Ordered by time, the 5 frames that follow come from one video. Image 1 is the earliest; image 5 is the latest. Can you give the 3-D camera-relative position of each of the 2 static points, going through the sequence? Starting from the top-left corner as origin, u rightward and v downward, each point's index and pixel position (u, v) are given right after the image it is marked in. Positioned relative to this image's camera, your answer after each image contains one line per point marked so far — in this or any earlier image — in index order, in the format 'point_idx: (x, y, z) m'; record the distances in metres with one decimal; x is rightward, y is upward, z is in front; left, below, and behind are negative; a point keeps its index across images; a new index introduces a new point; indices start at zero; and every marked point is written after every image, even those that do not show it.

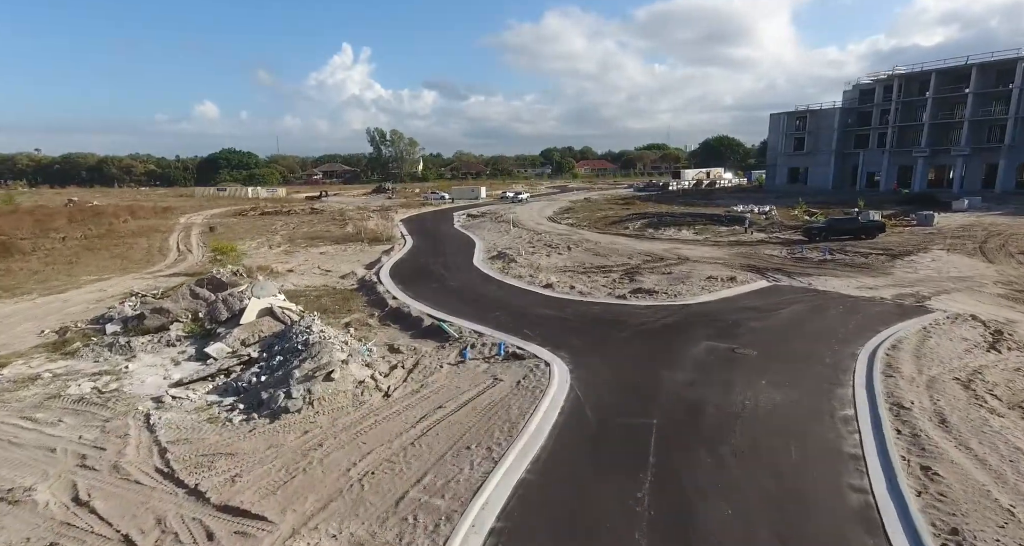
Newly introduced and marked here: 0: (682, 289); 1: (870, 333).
0: (+5.3, -0.5, +16.7) m
1: (+7.8, -1.3, +11.6) m
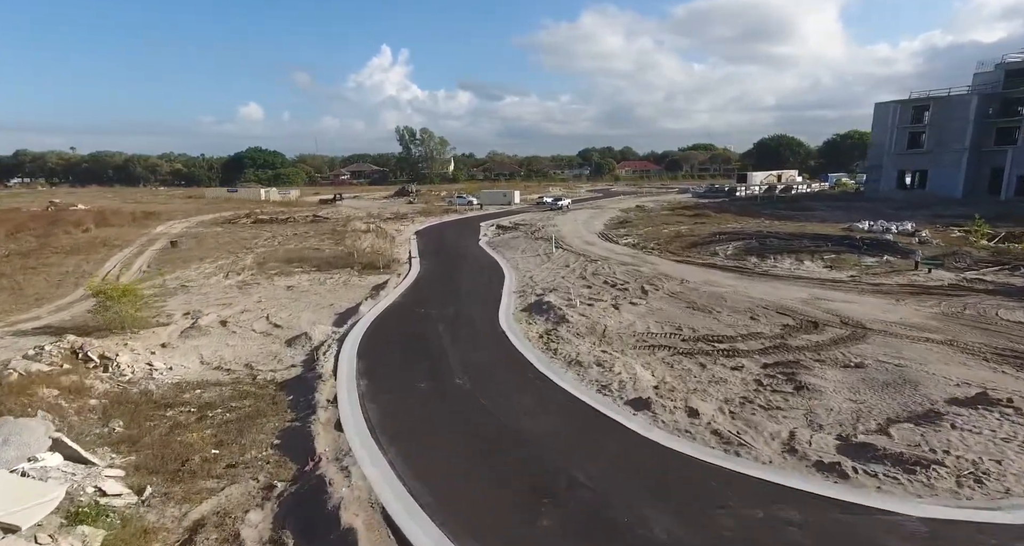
0: (+6.2, -2.3, +7.4) m
1: (+8.4, -3.2, +2.2) m
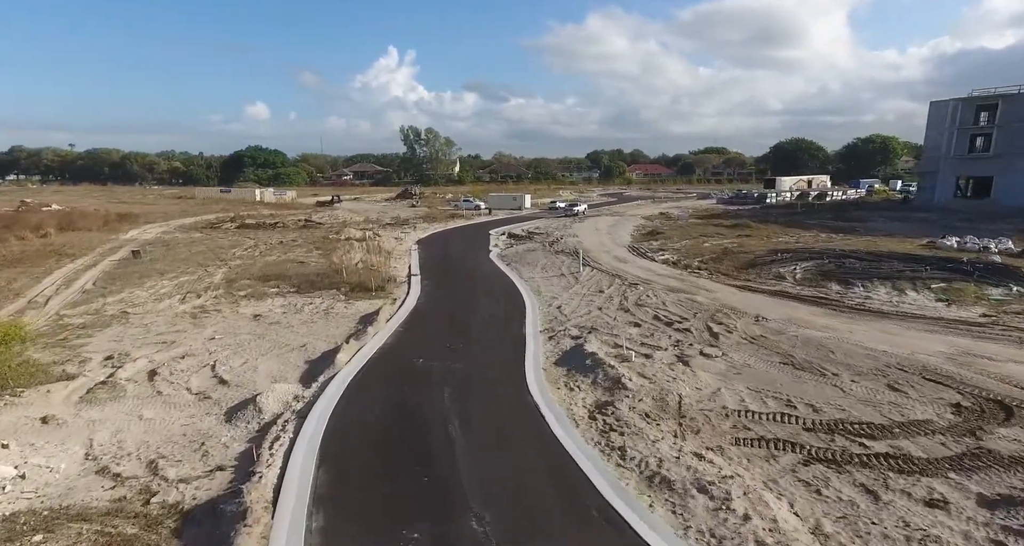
0: (+6.8, -3.3, +3.0) m
1: (+9.0, -4.1, -2.2) m
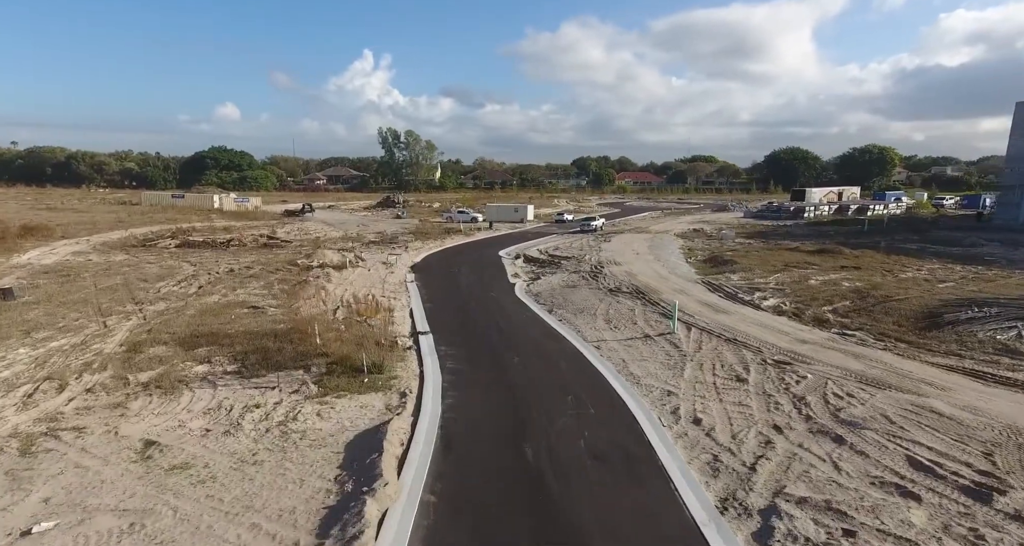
0: (+9.4, -4.8, -4.4) m
1: (+11.8, -5.6, -9.5) m
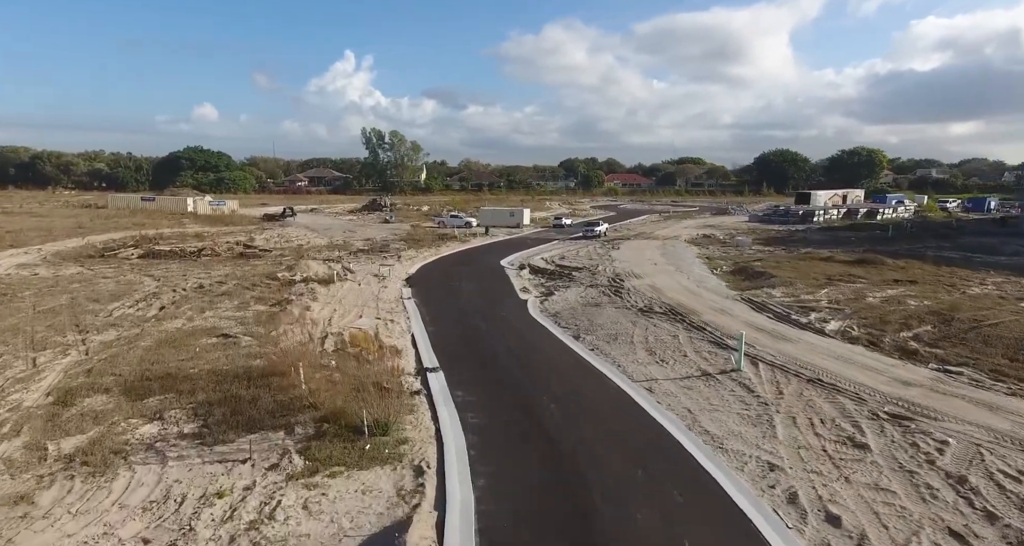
0: (+10.7, -5.3, -7.0) m
1: (+13.3, -6.1, -12.0) m
